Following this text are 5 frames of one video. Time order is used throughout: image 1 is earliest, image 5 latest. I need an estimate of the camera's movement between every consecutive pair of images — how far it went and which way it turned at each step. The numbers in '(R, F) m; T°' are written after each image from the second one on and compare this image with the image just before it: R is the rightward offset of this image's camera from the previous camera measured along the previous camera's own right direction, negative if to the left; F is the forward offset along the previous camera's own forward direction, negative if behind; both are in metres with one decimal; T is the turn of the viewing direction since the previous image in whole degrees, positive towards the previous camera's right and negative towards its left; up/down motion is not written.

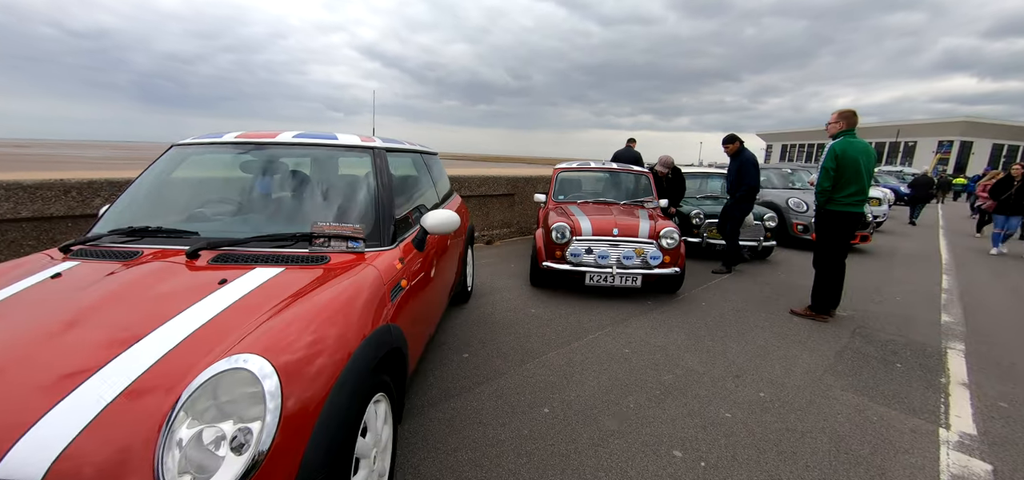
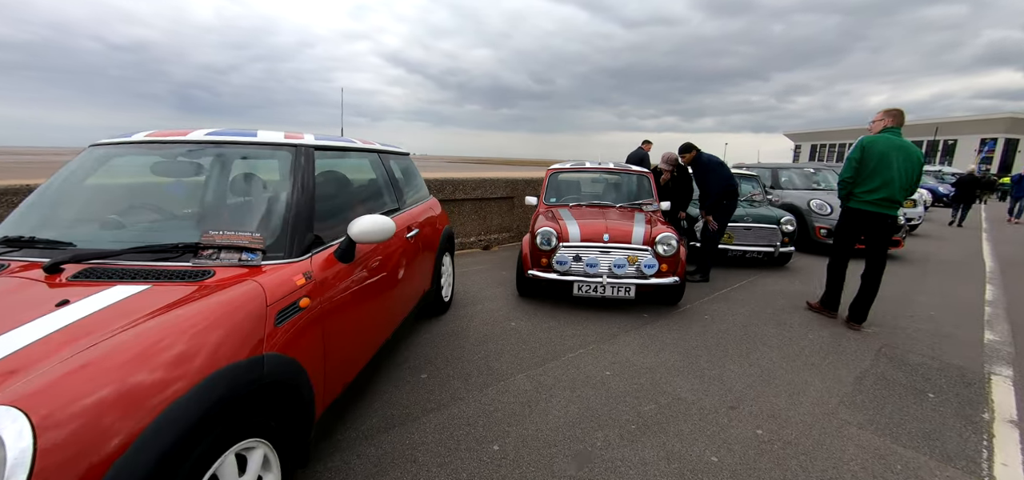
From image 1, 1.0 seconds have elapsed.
(+0.4, +0.4) m; -3°
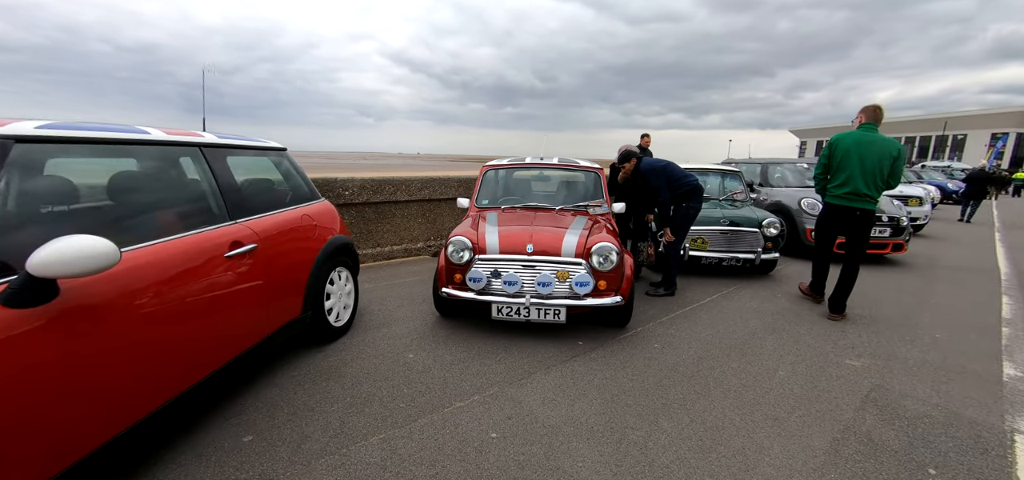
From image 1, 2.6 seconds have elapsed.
(+0.9, +0.9) m; -1°
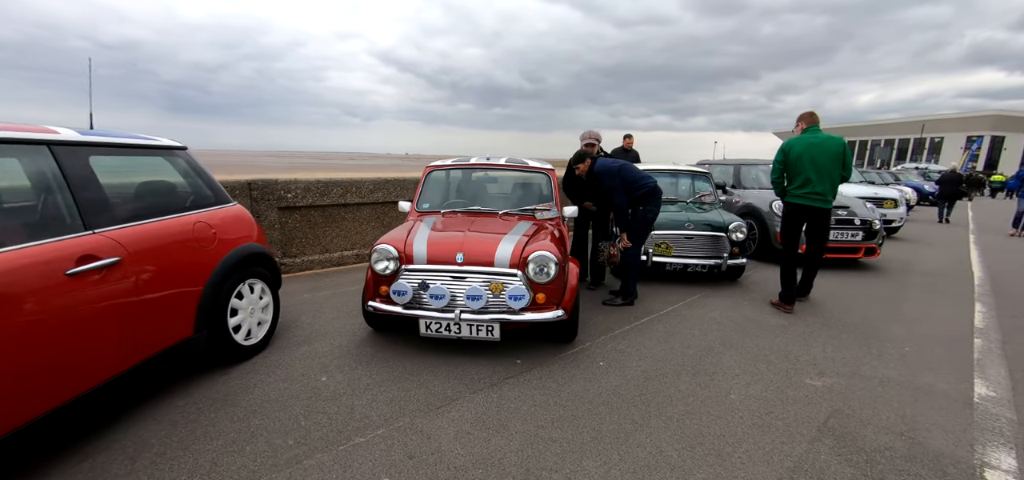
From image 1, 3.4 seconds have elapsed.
(+0.4, +0.4) m; +1°
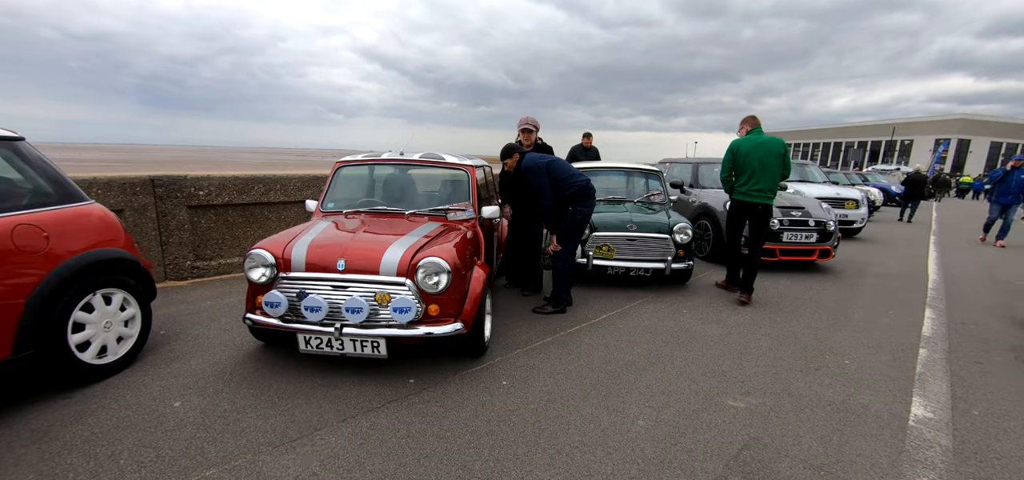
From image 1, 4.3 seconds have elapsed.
(+0.6, +0.4) m; +2°
